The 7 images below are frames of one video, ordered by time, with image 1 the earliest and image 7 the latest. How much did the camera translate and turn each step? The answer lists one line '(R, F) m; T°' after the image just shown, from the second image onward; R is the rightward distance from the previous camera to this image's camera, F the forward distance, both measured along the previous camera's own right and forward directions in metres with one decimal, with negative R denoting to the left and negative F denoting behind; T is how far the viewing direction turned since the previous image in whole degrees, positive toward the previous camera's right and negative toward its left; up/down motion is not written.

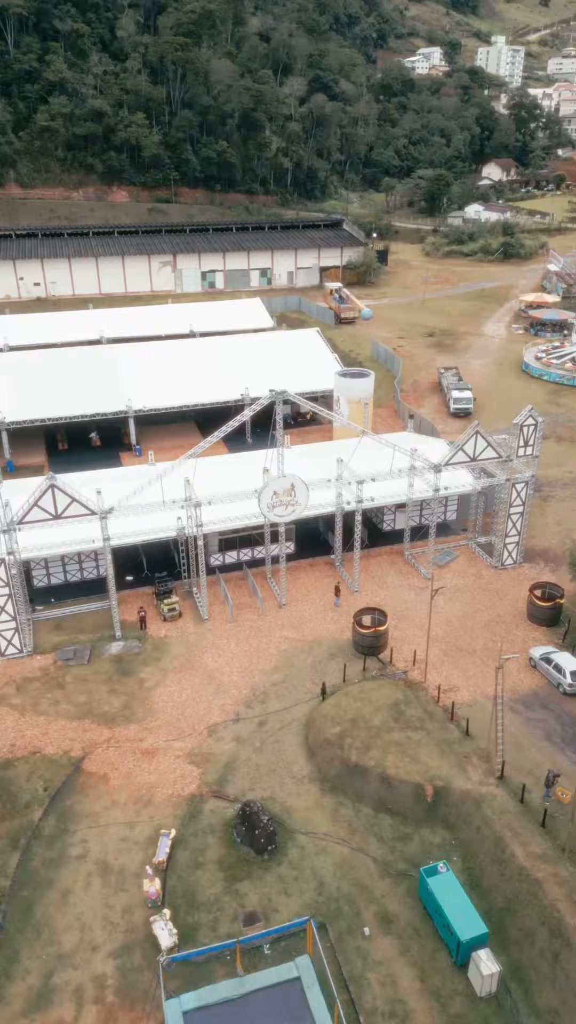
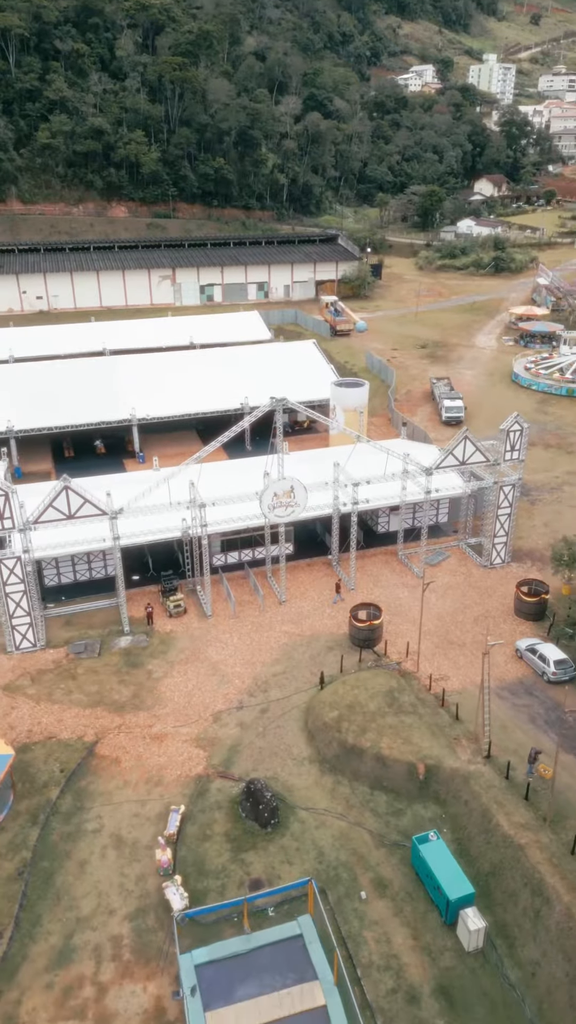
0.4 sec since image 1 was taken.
(-0.1, -0.8) m; 0°
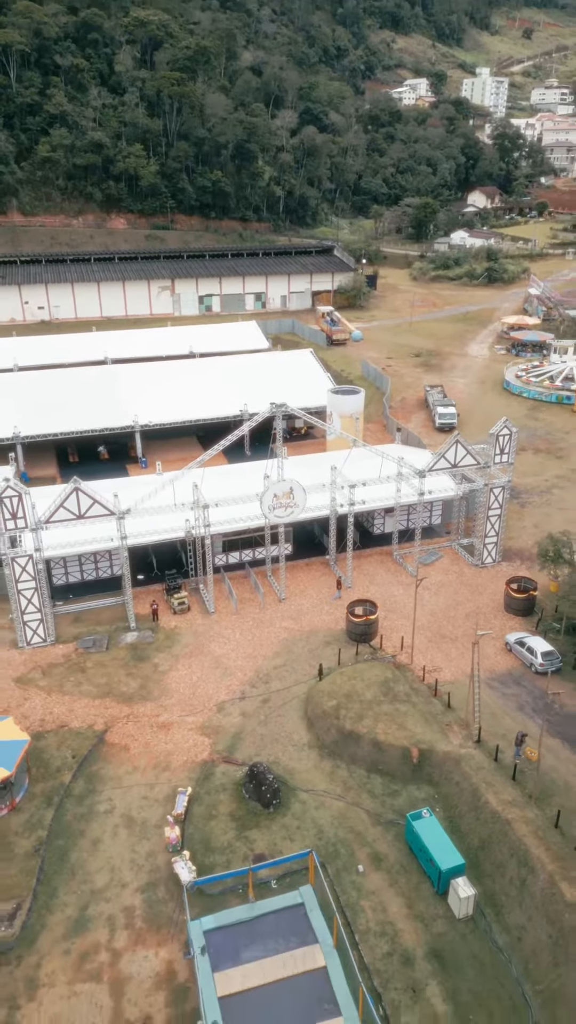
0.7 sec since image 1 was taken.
(-0.1, -0.7) m; 0°
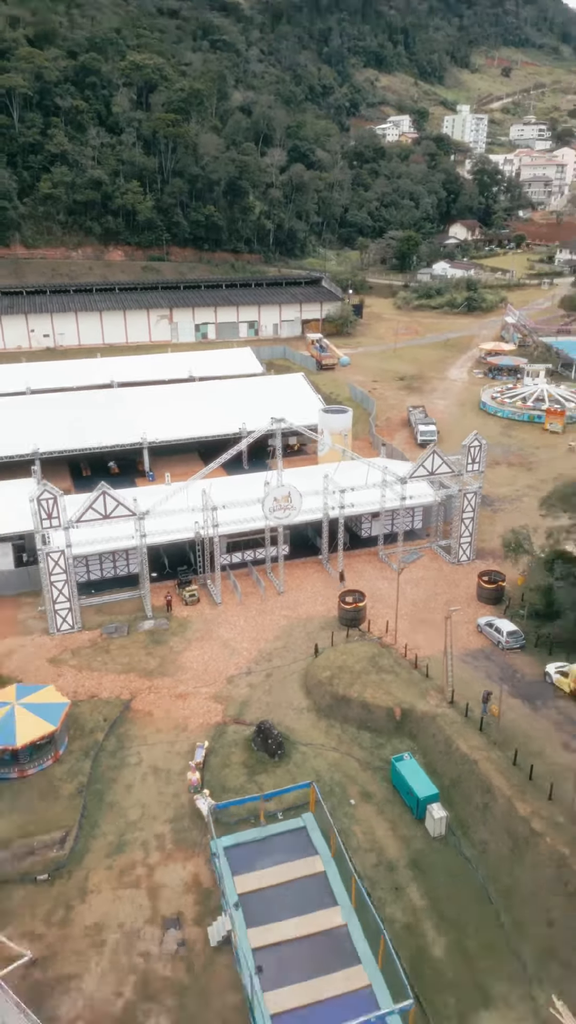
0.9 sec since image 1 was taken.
(-0.2, -2.2) m; +1°
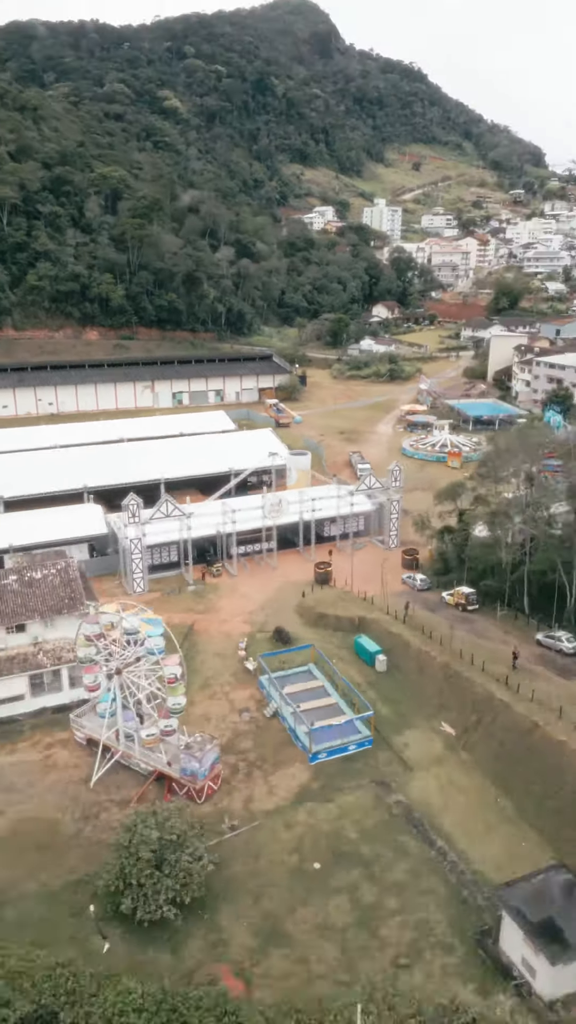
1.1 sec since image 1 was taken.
(-2.1, -9.6) m; +5°
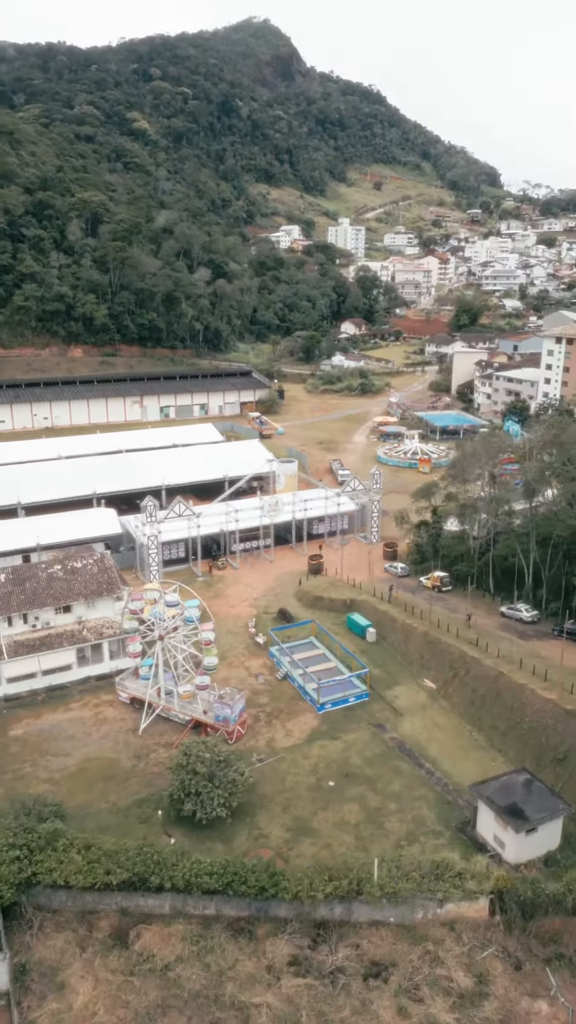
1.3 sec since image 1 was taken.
(-1.3, -3.8) m; +3°
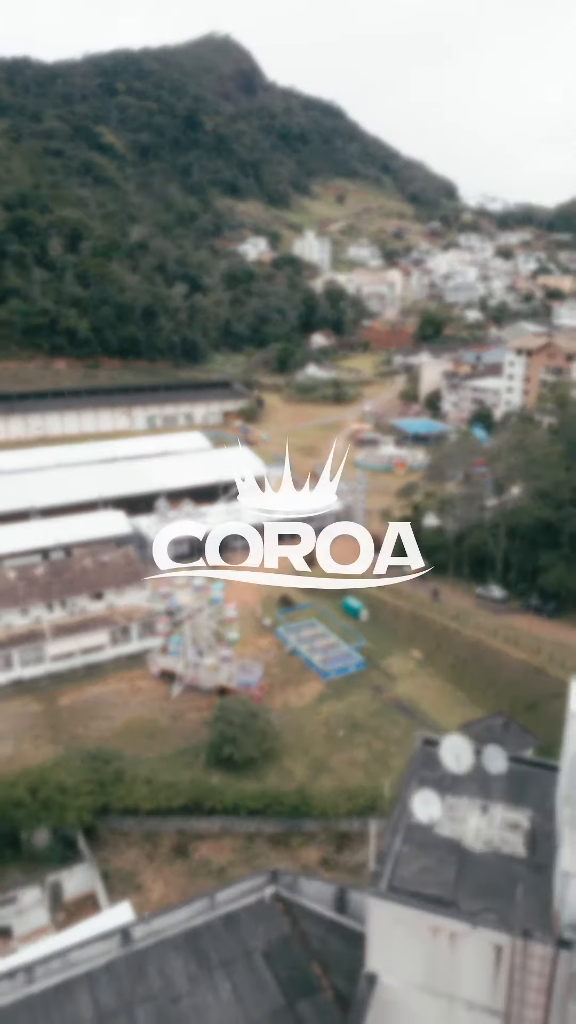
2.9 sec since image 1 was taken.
(-1.4, -3.5) m; +3°
